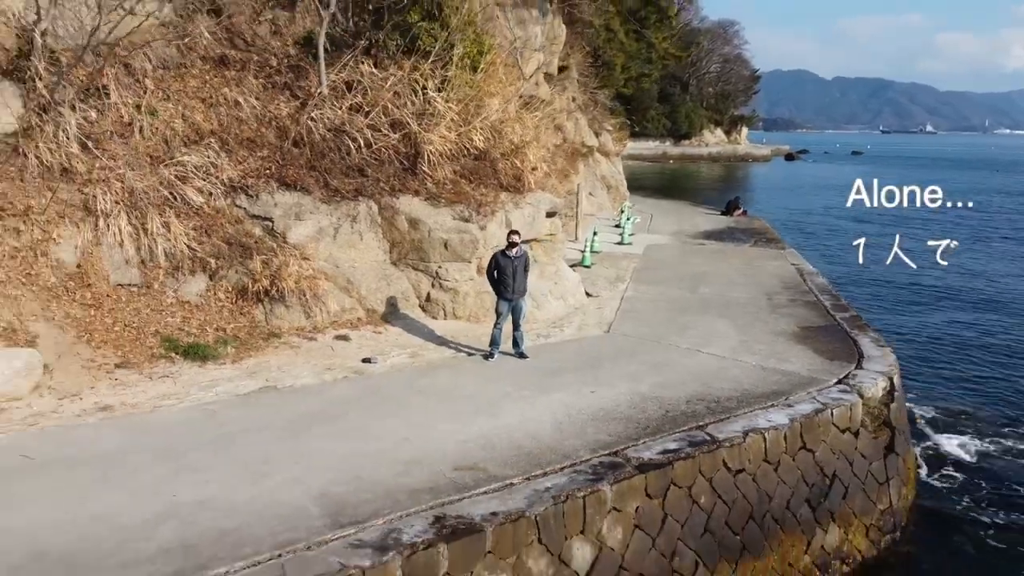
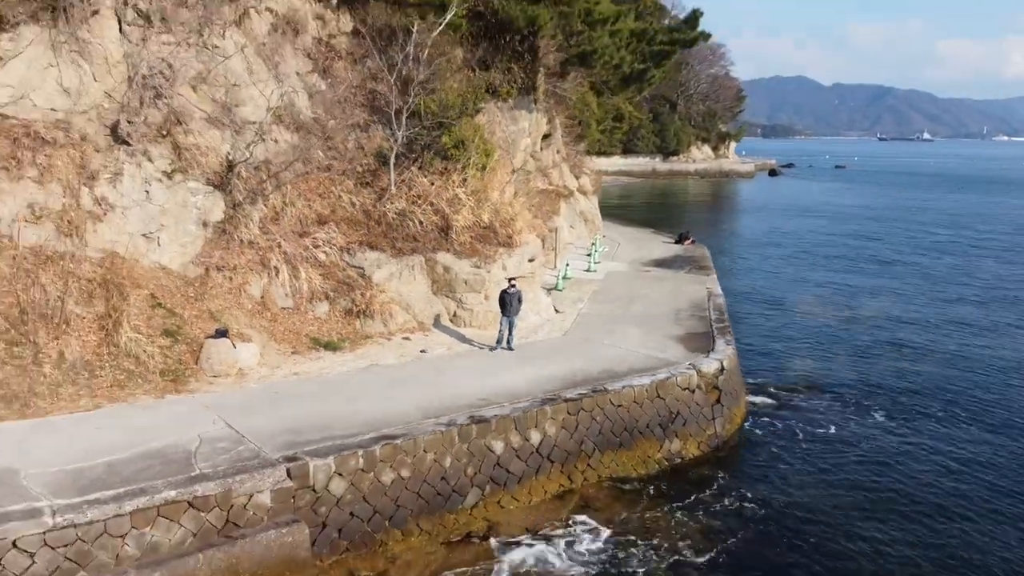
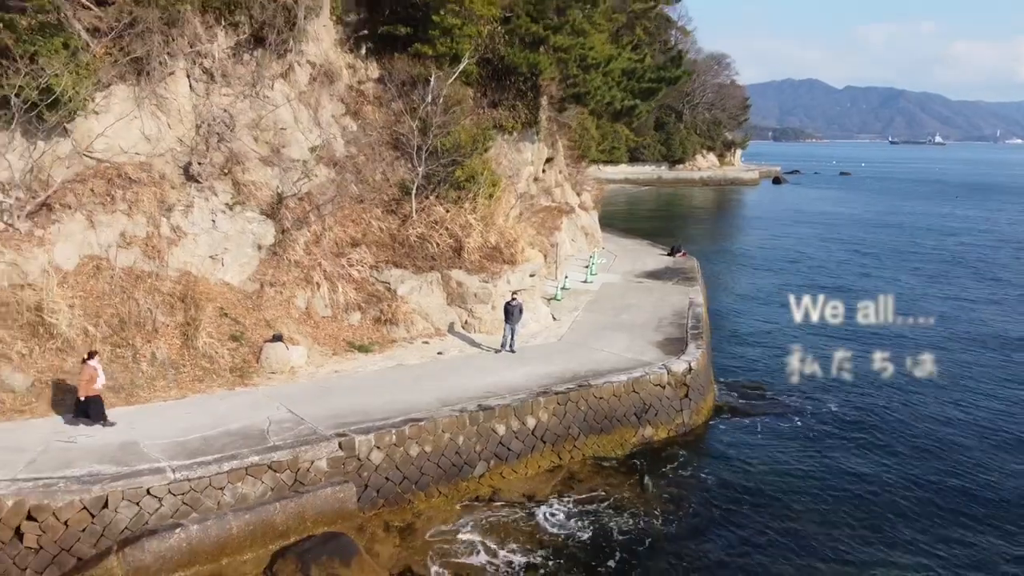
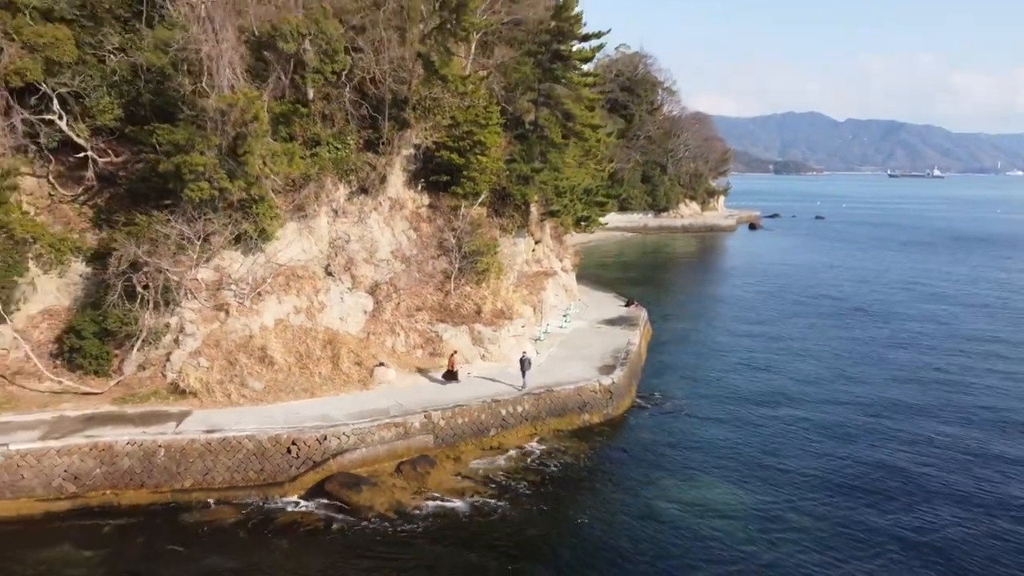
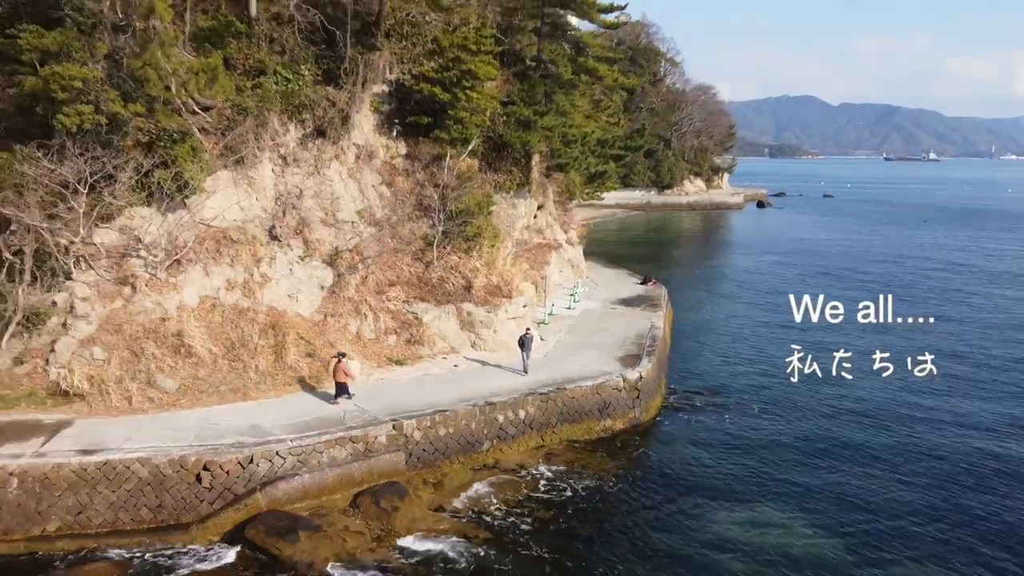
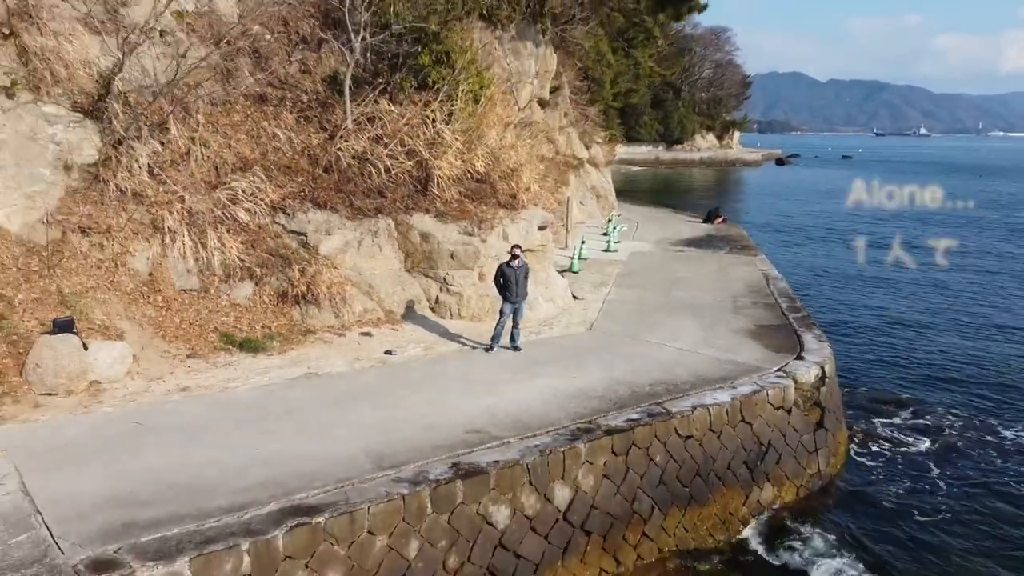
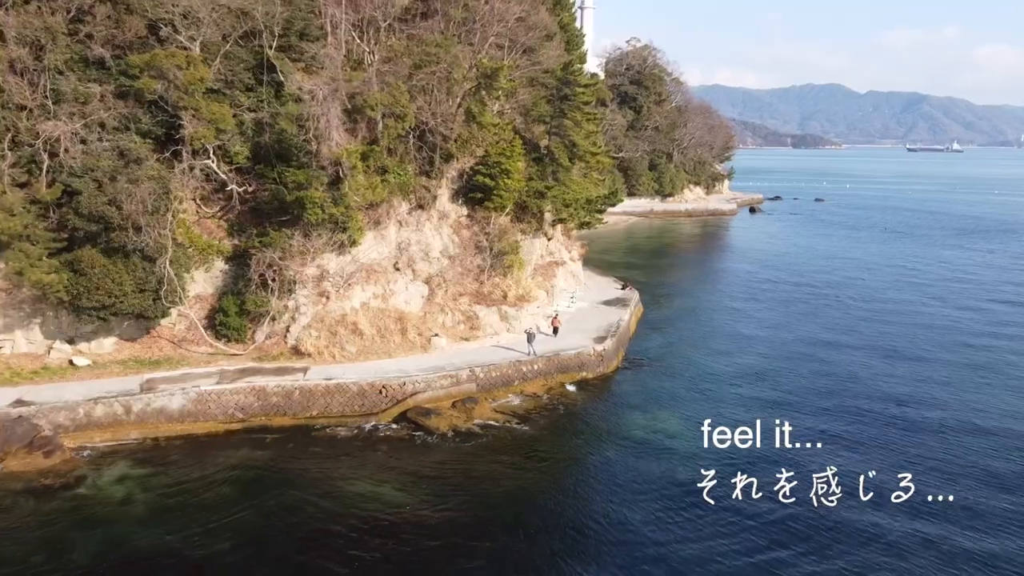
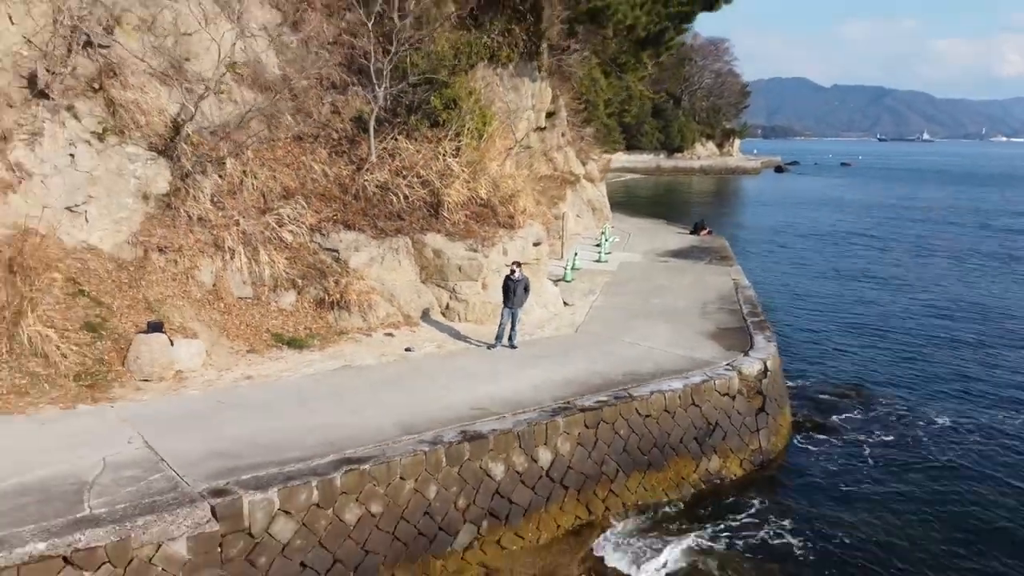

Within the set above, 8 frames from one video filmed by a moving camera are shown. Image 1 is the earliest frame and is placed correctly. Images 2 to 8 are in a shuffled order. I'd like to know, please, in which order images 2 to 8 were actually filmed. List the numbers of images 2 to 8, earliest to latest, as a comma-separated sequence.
6, 8, 2, 3, 5, 4, 7
